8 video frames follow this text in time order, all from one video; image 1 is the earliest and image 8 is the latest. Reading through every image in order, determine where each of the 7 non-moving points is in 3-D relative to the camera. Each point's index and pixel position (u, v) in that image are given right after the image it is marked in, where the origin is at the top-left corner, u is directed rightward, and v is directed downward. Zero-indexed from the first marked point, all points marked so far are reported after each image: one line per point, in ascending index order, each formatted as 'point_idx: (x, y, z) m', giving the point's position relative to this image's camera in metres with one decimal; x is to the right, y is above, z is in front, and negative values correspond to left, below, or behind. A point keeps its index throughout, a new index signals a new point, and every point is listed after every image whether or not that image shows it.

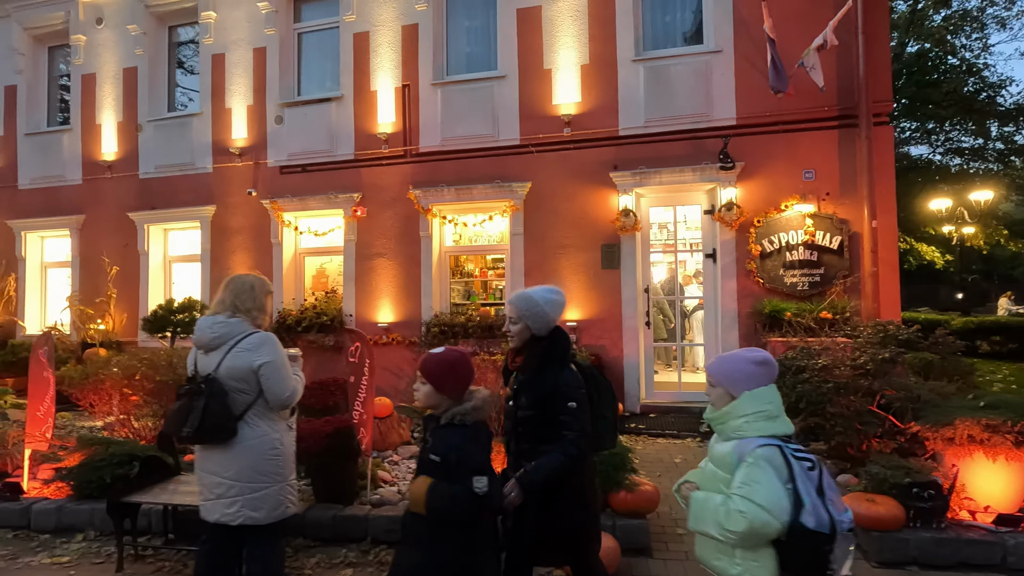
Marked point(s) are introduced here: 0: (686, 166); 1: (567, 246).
0: (+2.4, +1.7, +7.3) m
1: (+0.8, +0.6, +7.7) m
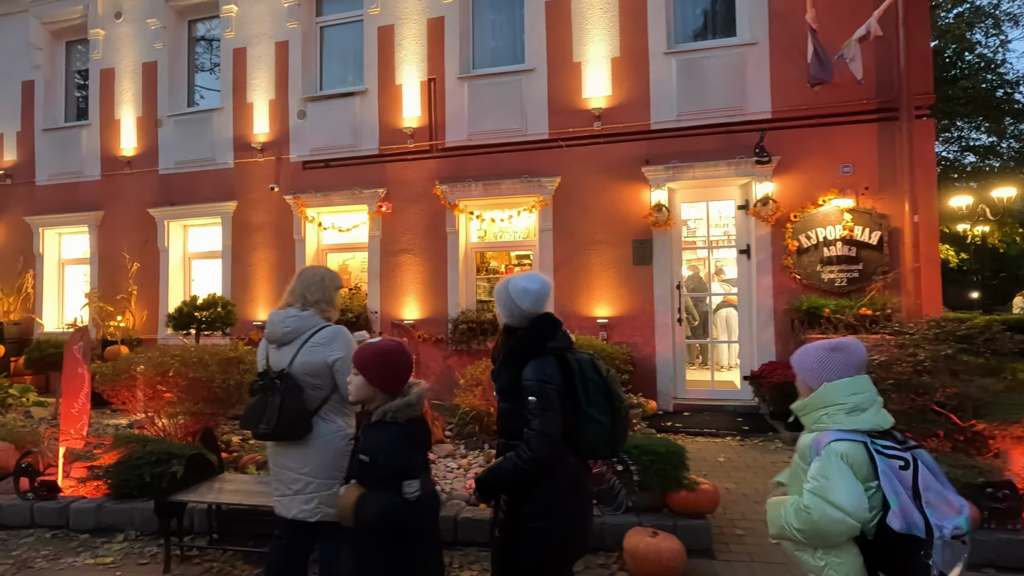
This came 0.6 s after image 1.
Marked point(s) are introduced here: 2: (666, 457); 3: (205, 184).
0: (+2.8, +1.7, +7.2) m
1: (+1.2, +0.7, +7.6) m
2: (+1.2, -1.3, +4.0) m
3: (-5.4, +1.8, +9.3) m
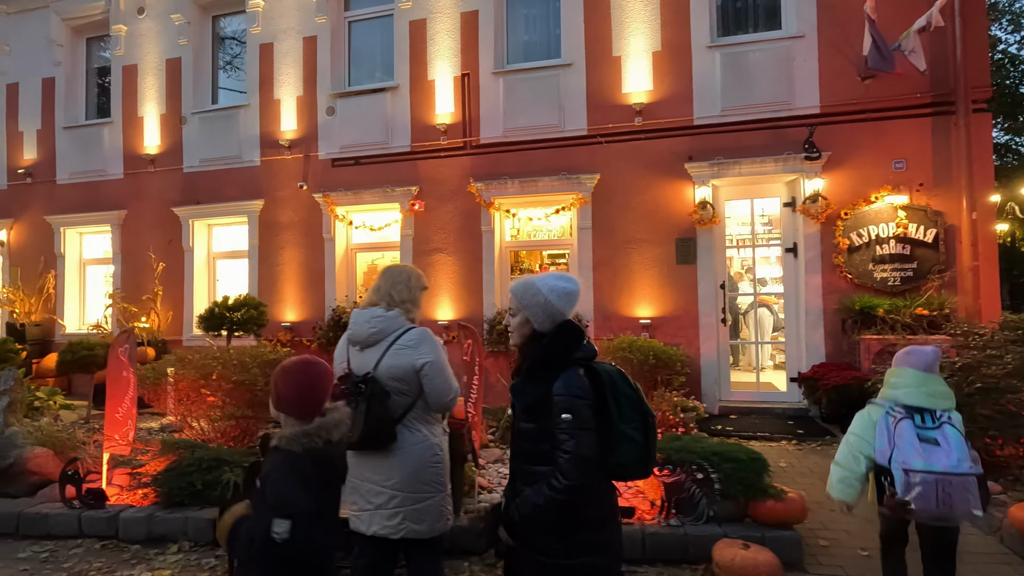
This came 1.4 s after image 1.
0: (+3.4, +1.7, +7.0) m
1: (+1.8, +0.7, +7.4) m
2: (+1.7, -1.3, +3.8) m
3: (-4.8, +1.8, +9.1) m
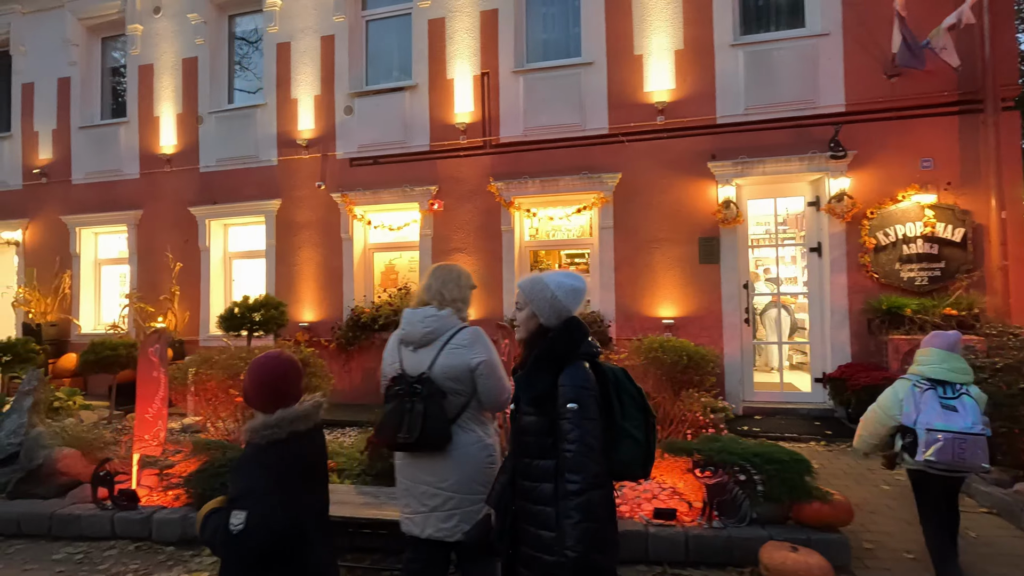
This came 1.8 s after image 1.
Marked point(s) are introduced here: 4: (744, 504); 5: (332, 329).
0: (+3.7, +1.7, +6.9) m
1: (+2.1, +0.7, +7.3) m
2: (+2.0, -1.3, +3.8) m
3: (-4.5, +1.8, +9.1) m
4: (+1.6, -1.5, +3.7) m
5: (-2.9, -0.7, +8.5) m
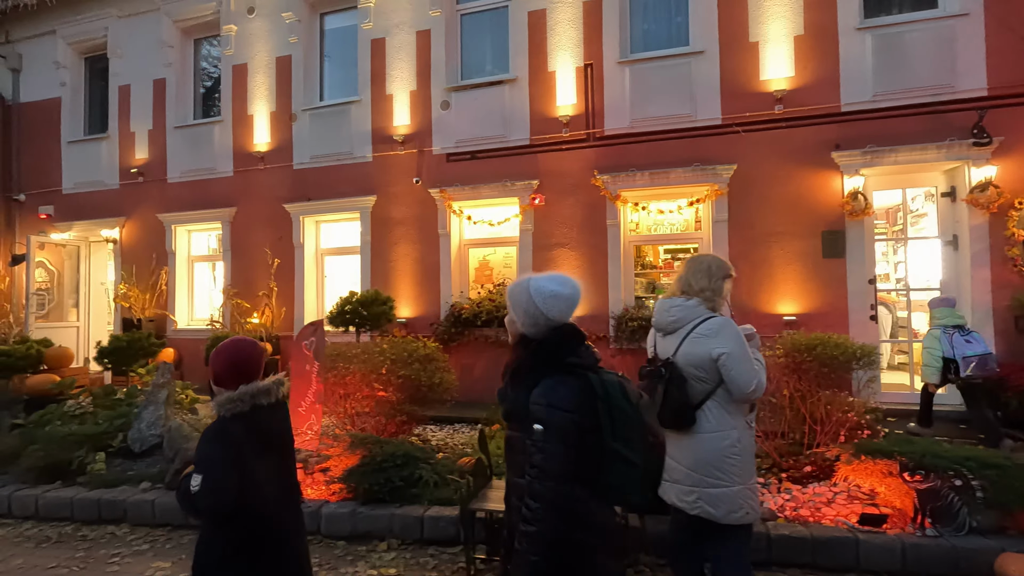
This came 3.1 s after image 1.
0: (+5.1, +1.8, +6.6) m
1: (+3.6, +0.7, +7.1) m
2: (+3.3, -1.2, +3.5) m
3: (-2.9, +1.9, +9.1) m
4: (+3.0, -1.5, +3.5) m
5: (-1.3, -0.6, +8.4) m
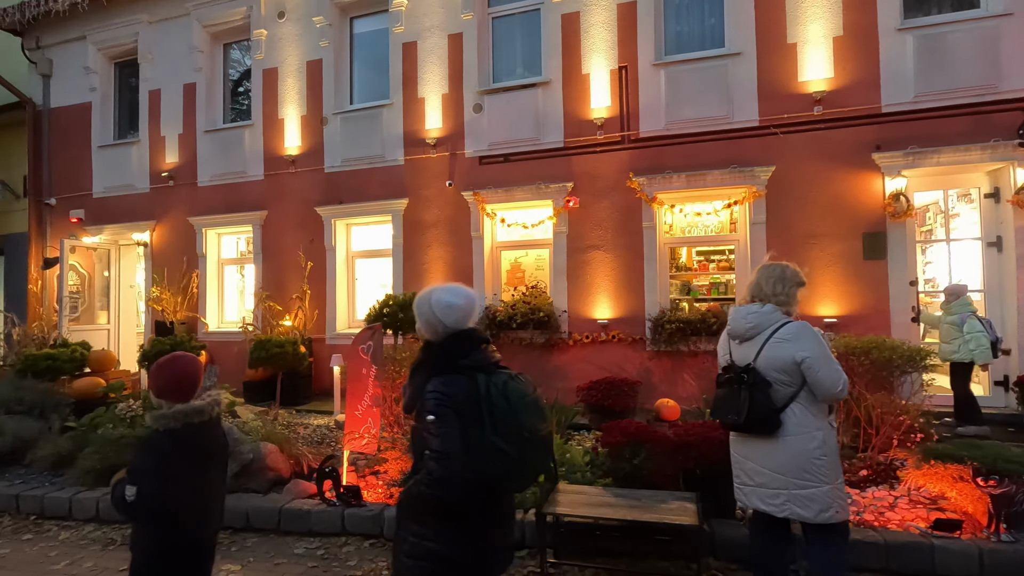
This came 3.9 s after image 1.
0: (+5.6, +1.8, +6.5) m
1: (+4.1, +0.7, +7.0) m
2: (+3.8, -1.2, +3.5) m
3: (-2.4, +1.8, +9.1) m
4: (+3.4, -1.5, +3.5) m
5: (-0.8, -0.6, +8.5) m
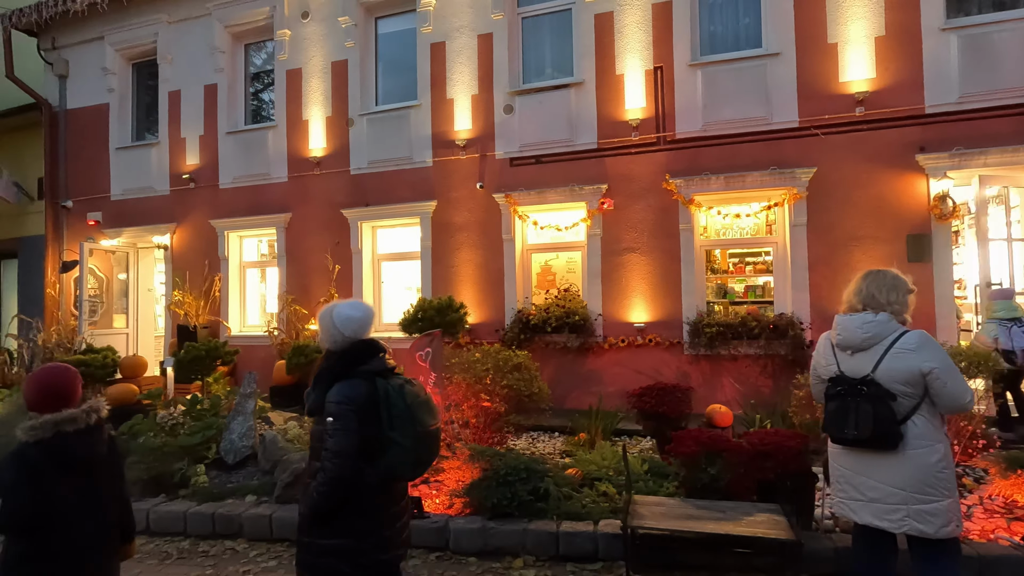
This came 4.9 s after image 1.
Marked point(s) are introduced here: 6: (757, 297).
0: (+6.1, +1.7, +6.4) m
1: (+4.6, +0.7, +7.0) m
2: (+4.3, -1.3, +3.4) m
3: (-1.9, +1.8, +9.0) m
4: (+4.0, -1.5, +3.4) m
5: (-0.3, -0.7, +8.3) m
6: (+3.5, -0.1, +7.5) m
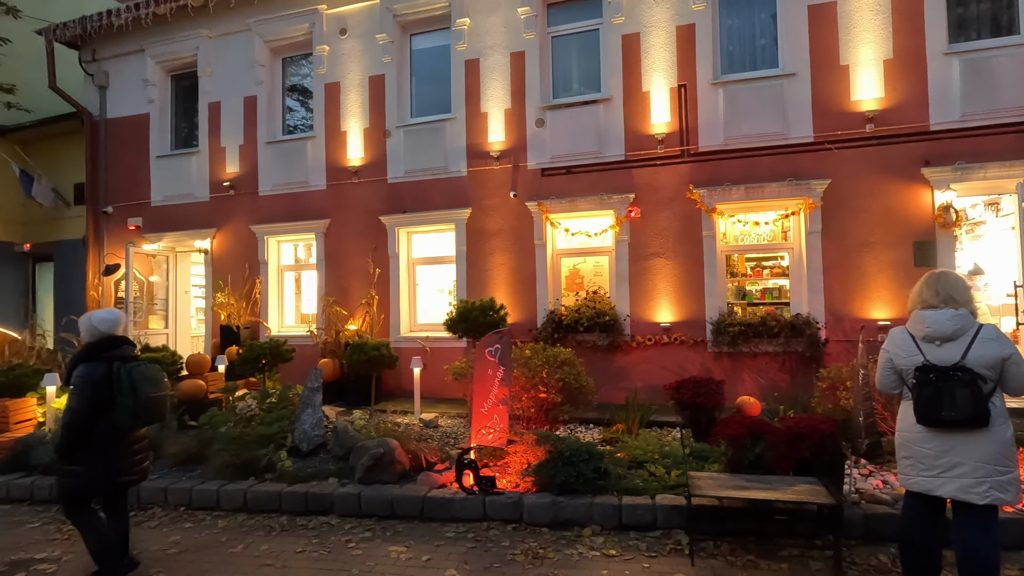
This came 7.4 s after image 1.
0: (+6.7, +1.7, +7.1) m
1: (+5.1, +0.6, +7.6) m
2: (+4.9, -1.3, +4.0) m
3: (-1.4, +1.7, +9.6) m
4: (+4.6, -1.5, +4.0) m
5: (+0.3, -0.7, +8.9) m
6: (+4.0, -0.2, +8.1) m
